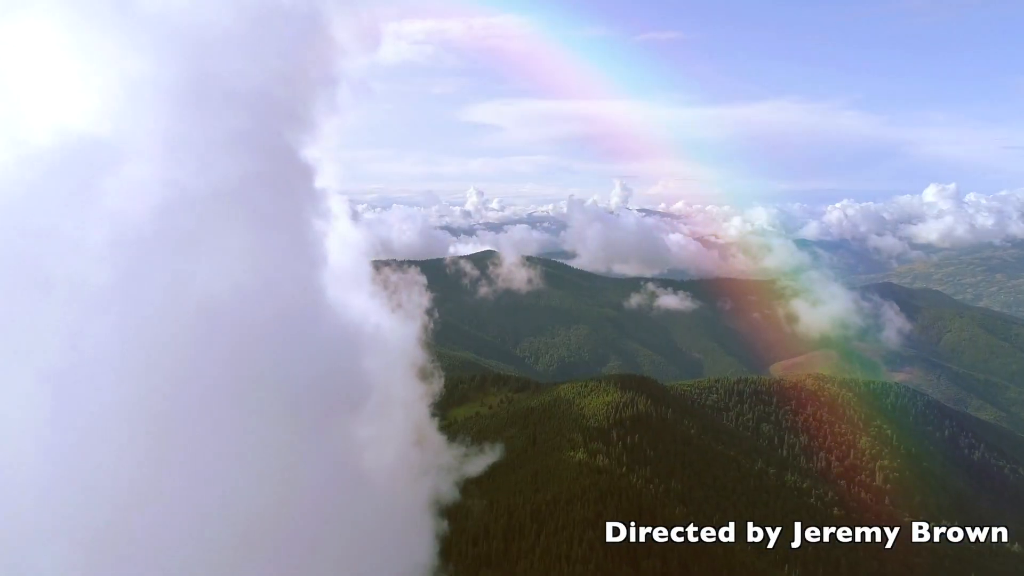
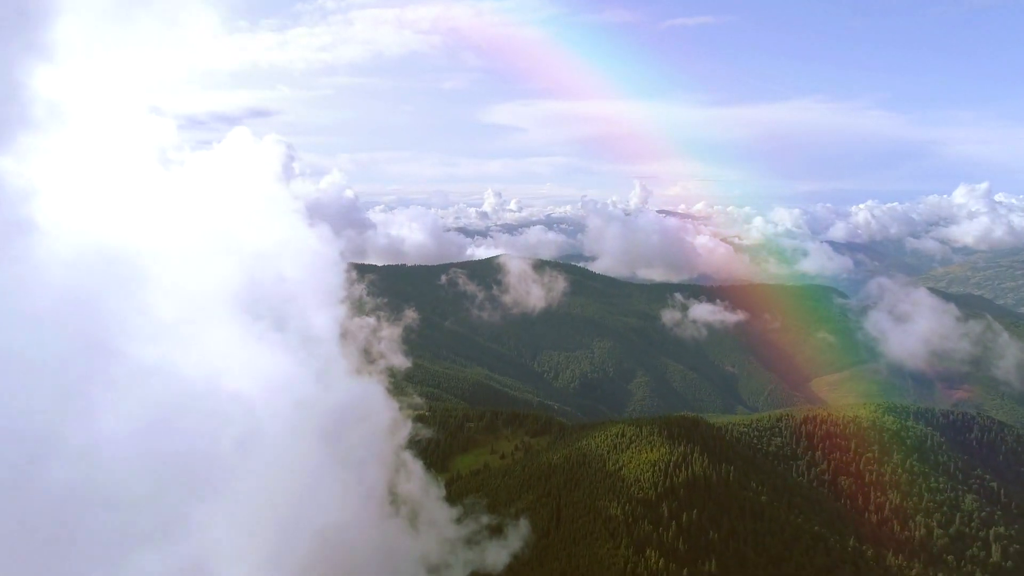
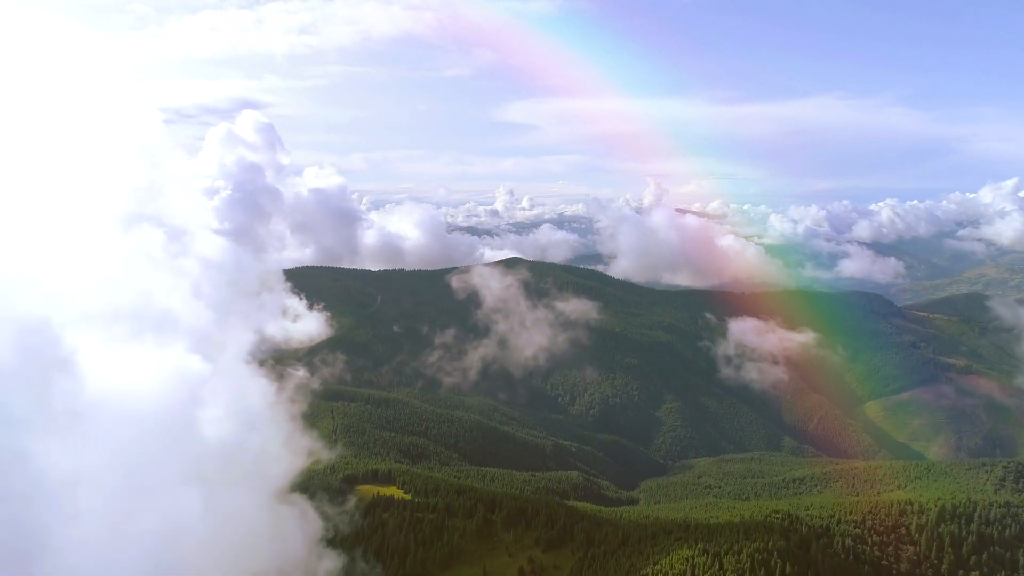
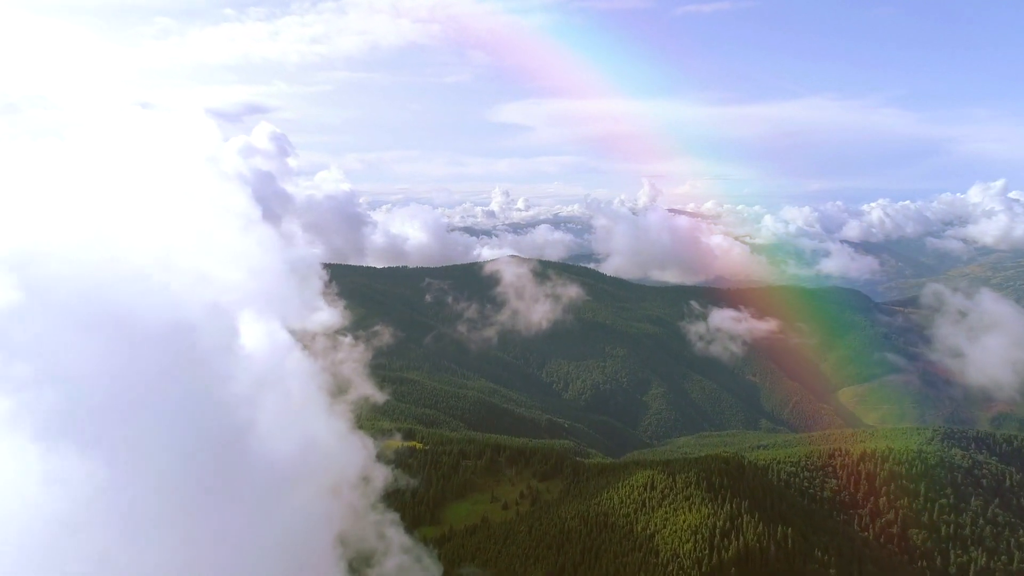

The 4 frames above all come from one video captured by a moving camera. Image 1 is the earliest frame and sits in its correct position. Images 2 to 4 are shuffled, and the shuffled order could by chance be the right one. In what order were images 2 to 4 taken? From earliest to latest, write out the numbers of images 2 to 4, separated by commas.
2, 4, 3
